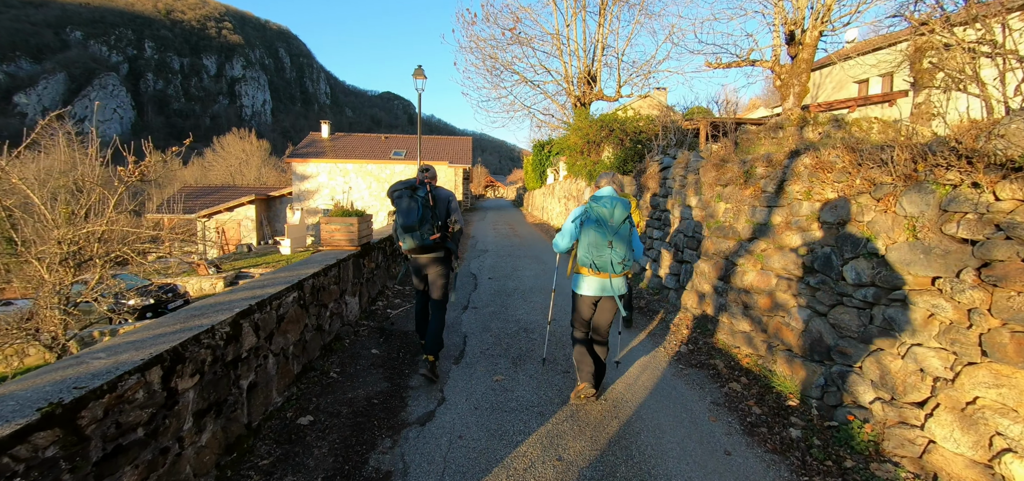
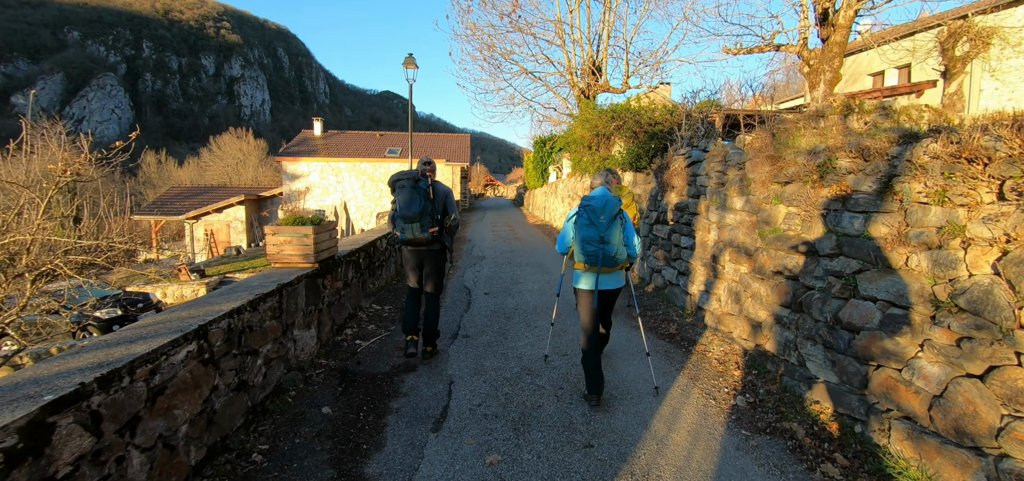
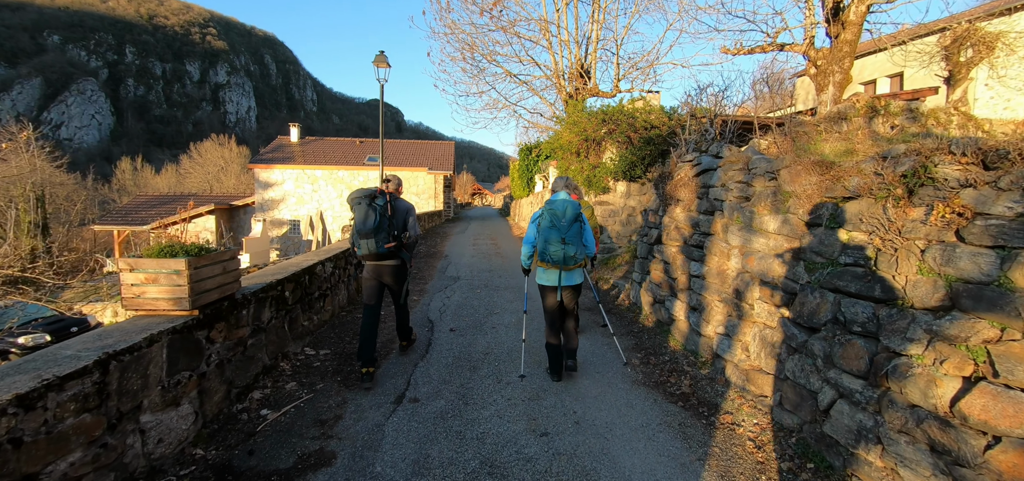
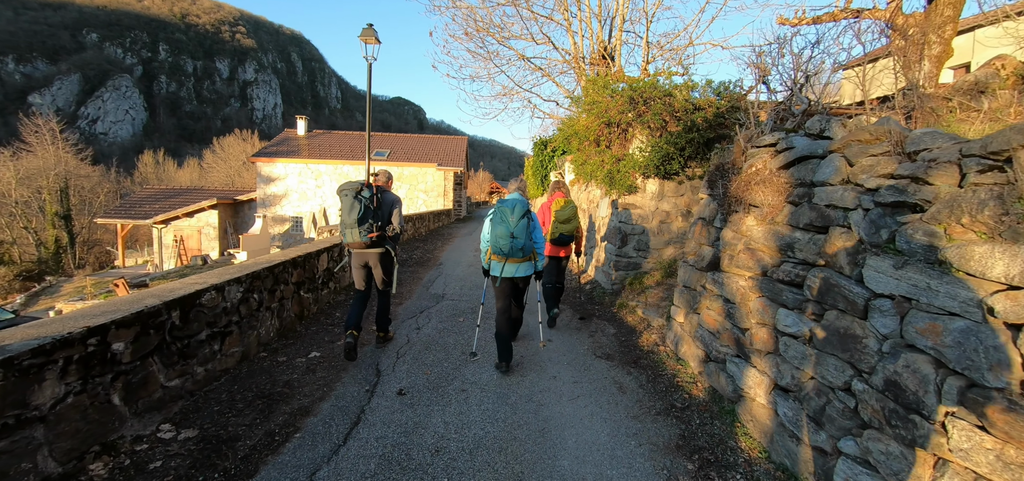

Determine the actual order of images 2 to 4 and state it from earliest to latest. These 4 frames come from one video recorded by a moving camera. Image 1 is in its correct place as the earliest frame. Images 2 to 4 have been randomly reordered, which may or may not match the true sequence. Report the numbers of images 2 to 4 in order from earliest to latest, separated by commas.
2, 3, 4
